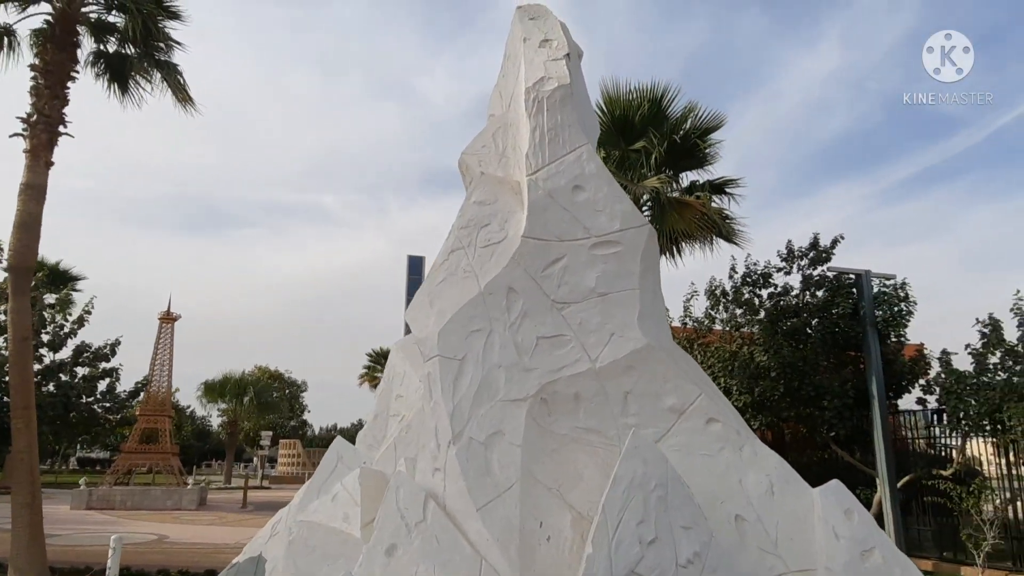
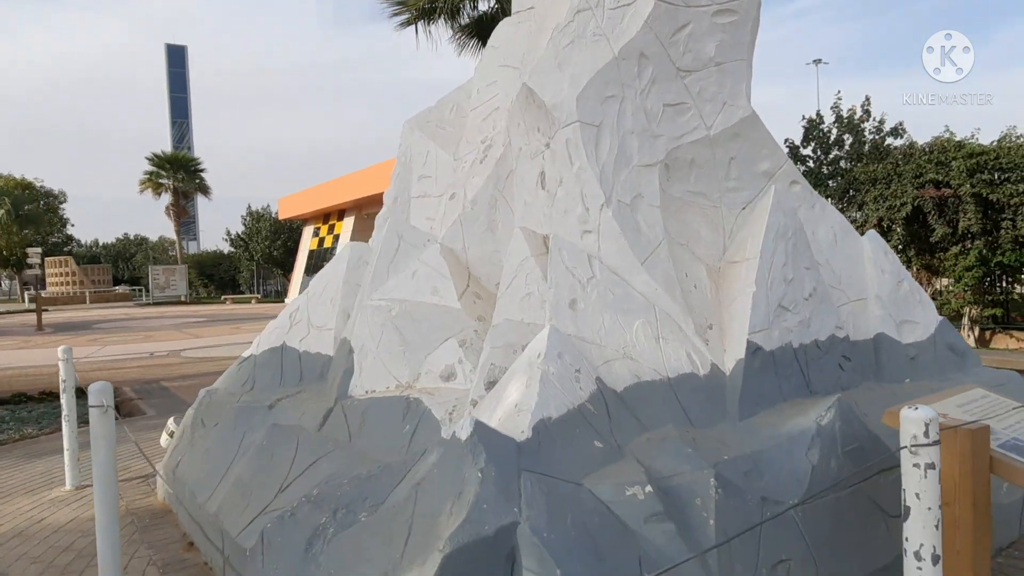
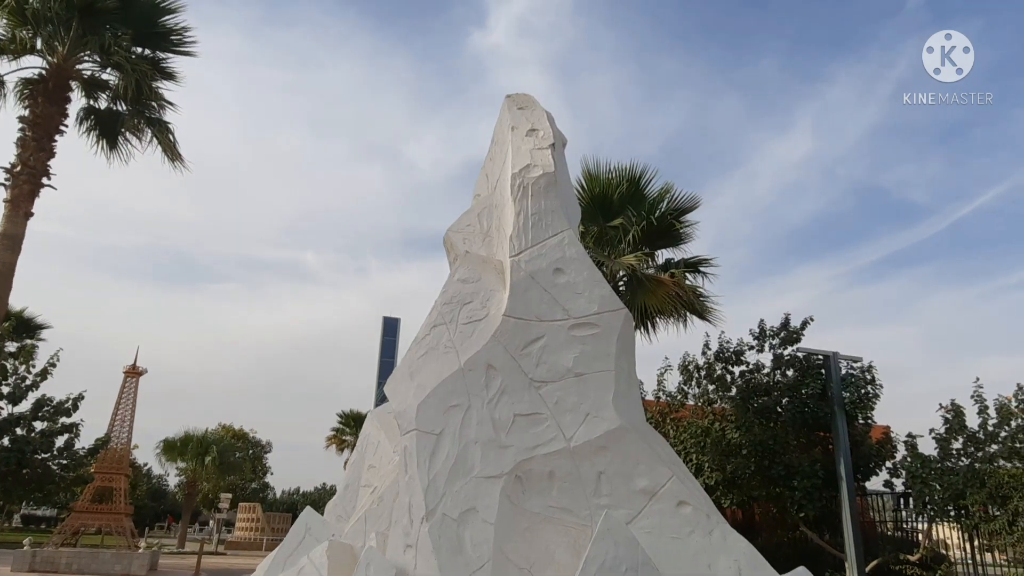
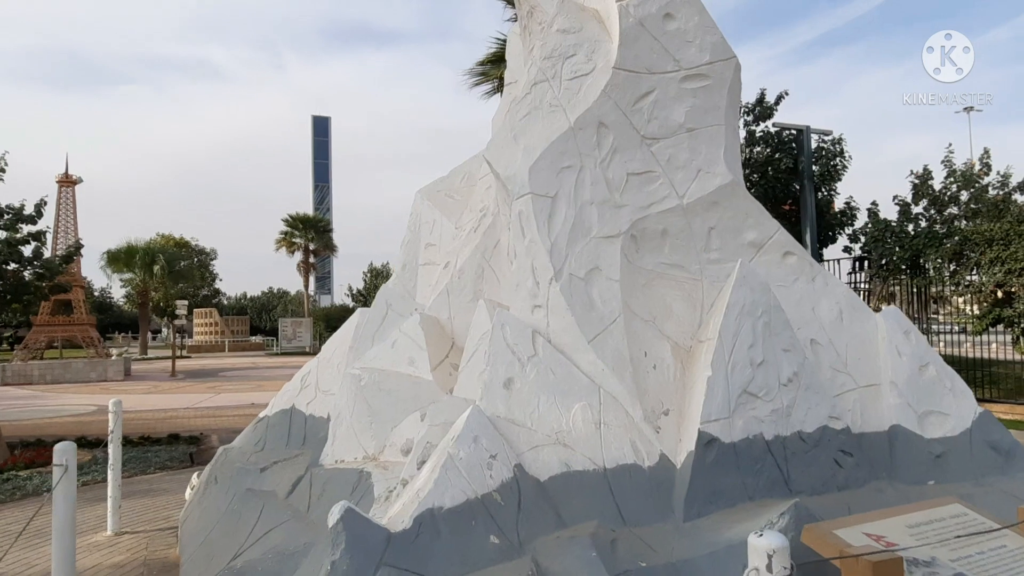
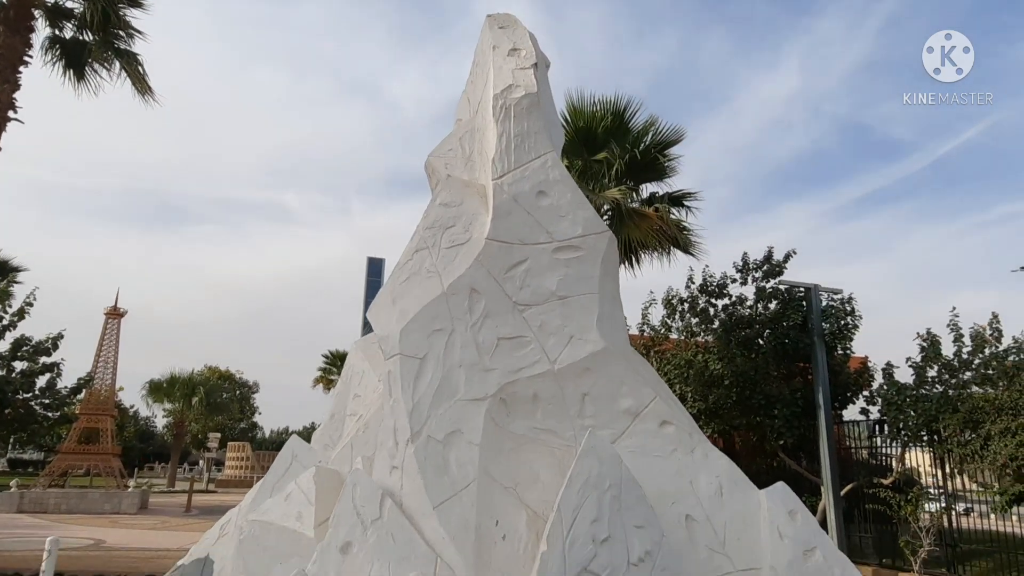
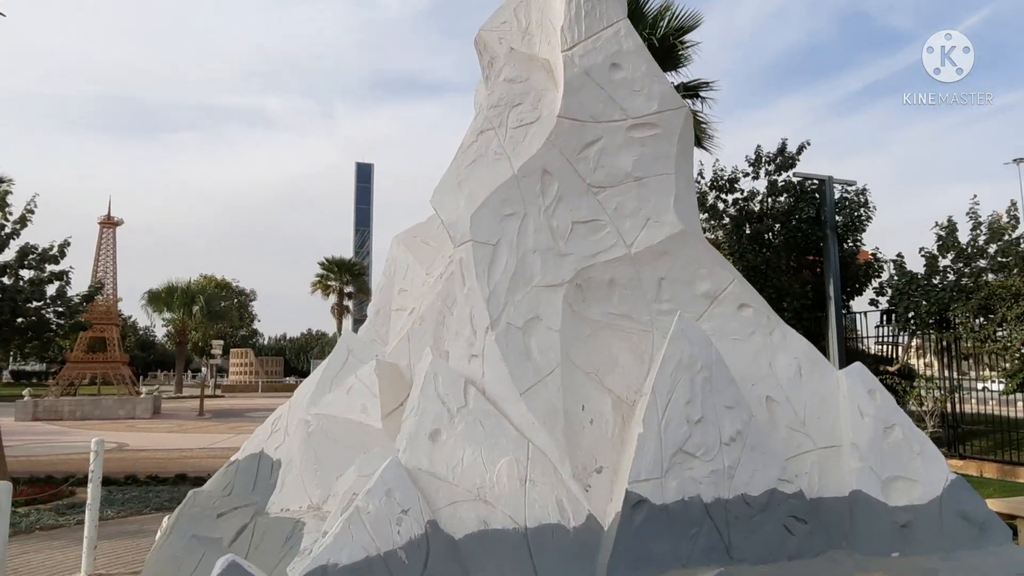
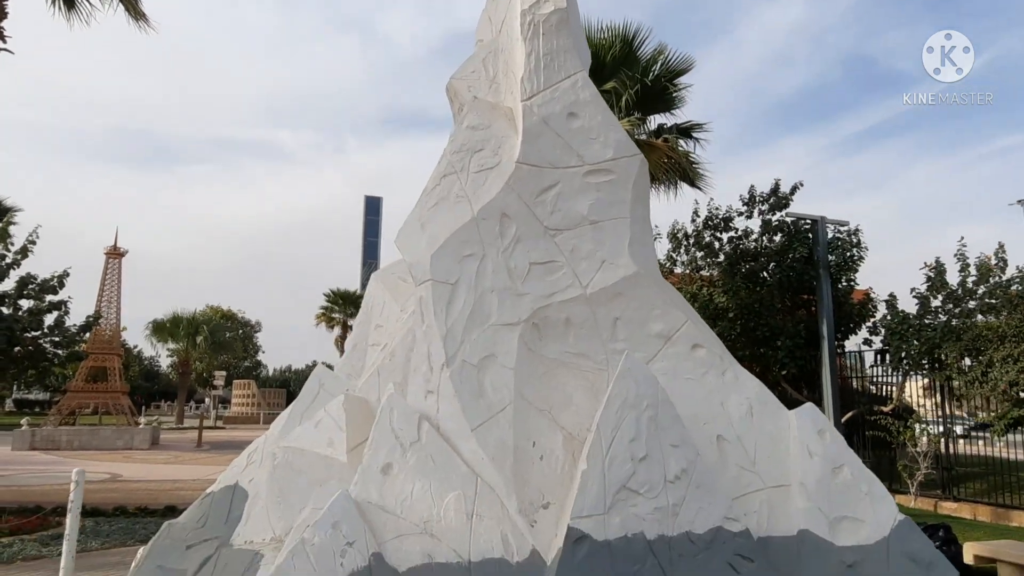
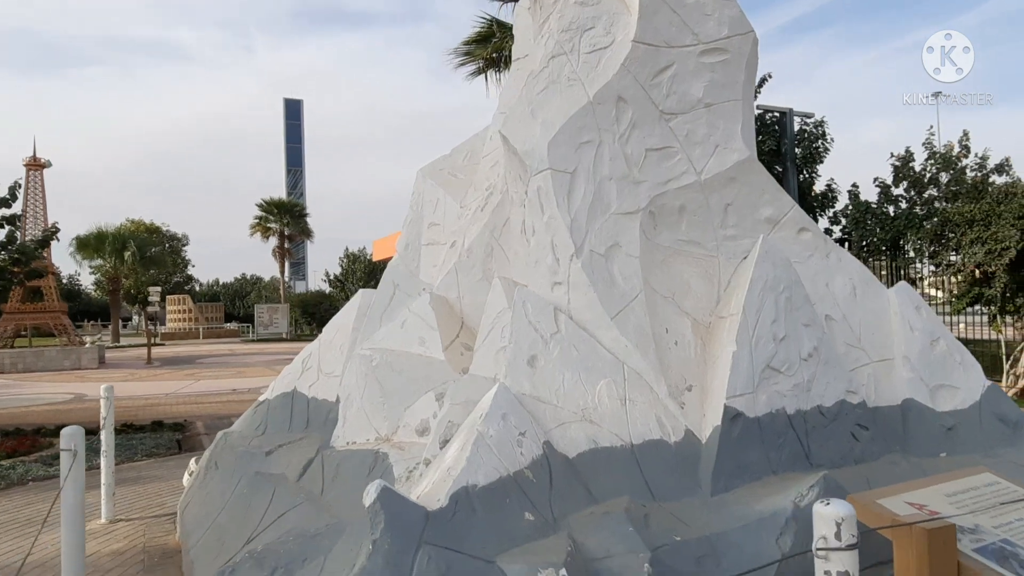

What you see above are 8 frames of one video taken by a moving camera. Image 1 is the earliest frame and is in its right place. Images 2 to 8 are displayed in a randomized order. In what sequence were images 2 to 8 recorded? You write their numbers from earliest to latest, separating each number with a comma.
3, 5, 7, 6, 4, 8, 2
